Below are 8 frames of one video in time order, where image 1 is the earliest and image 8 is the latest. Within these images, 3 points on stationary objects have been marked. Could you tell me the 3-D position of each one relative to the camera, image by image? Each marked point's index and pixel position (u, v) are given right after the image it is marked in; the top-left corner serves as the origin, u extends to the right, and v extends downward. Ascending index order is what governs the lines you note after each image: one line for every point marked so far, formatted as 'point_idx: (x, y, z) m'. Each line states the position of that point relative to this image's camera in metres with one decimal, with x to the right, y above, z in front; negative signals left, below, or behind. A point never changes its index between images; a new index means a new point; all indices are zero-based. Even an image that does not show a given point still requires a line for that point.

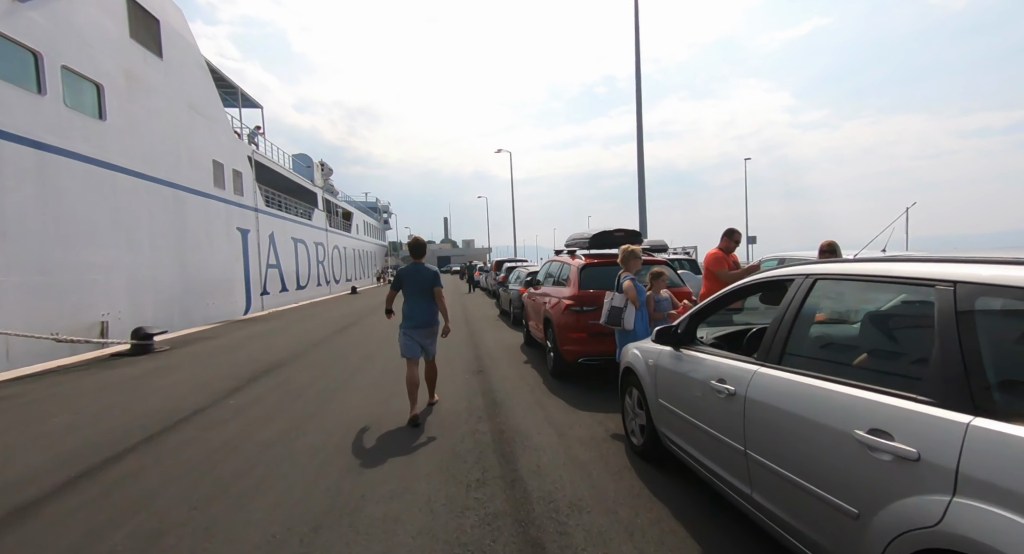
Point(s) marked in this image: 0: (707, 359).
0: (+1.1, -0.5, +2.7) m
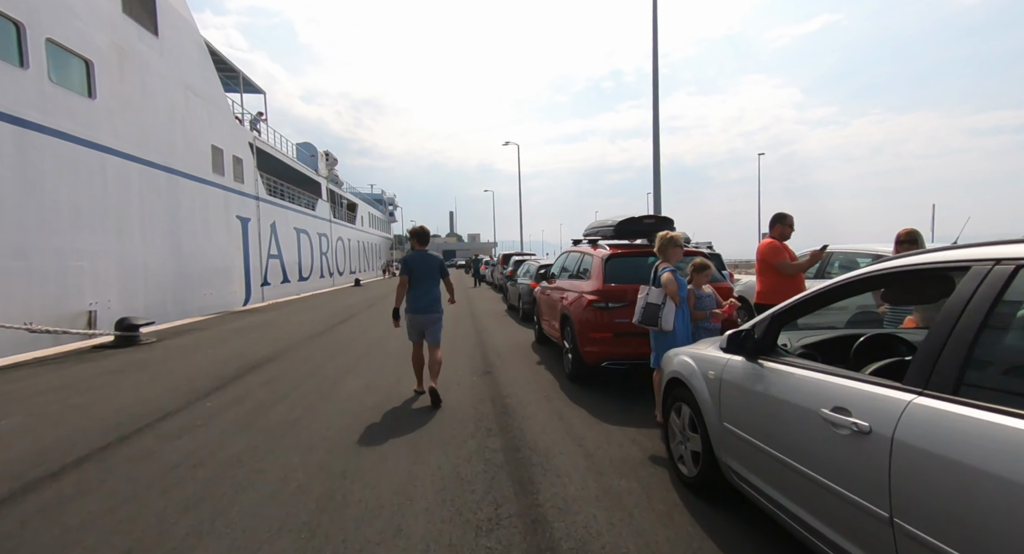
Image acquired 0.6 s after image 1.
0: (+1.2, -0.4, +2.0) m
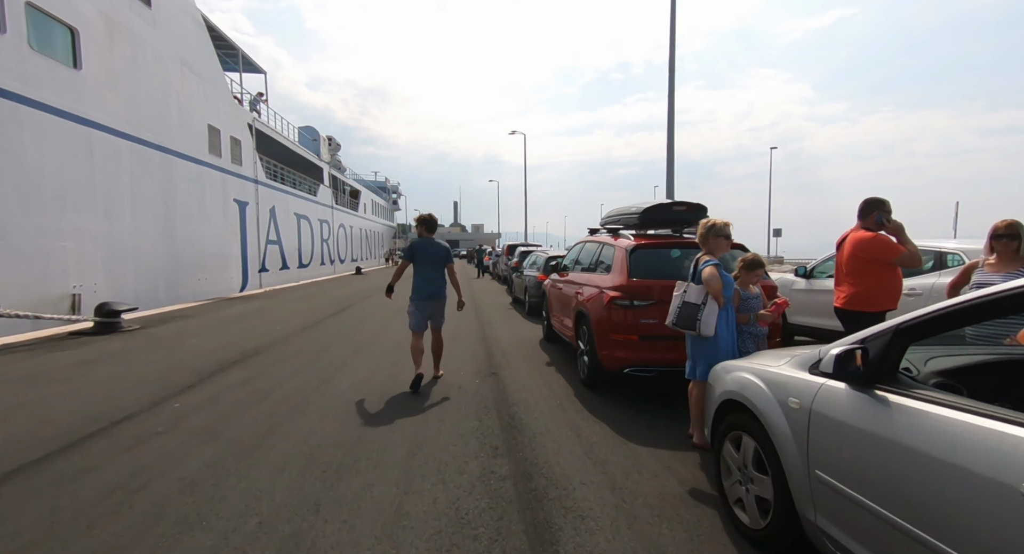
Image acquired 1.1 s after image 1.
0: (+1.3, -0.4, +1.4) m
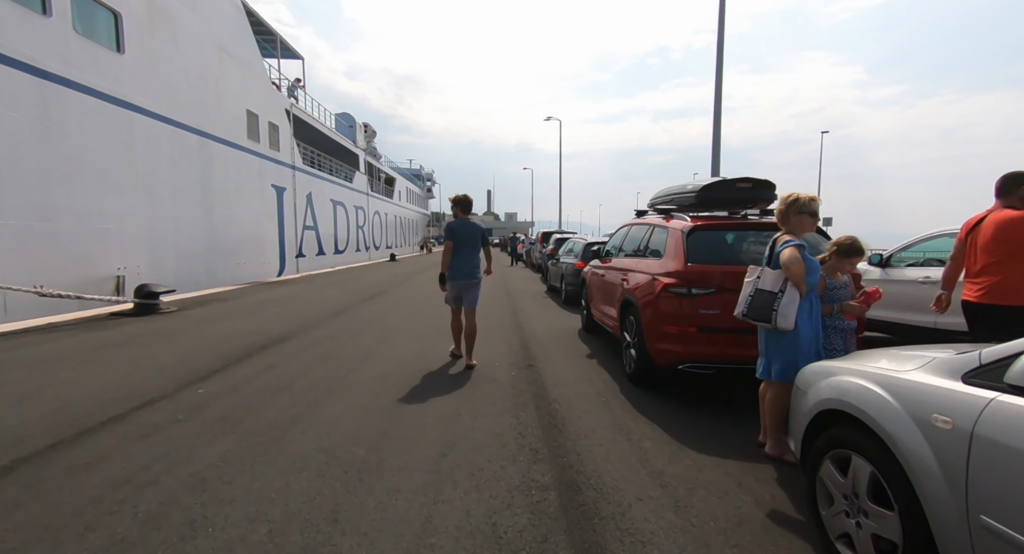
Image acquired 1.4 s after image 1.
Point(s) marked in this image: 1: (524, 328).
0: (+1.4, -0.4, +0.9) m
1: (+0.2, -0.8, +7.2) m
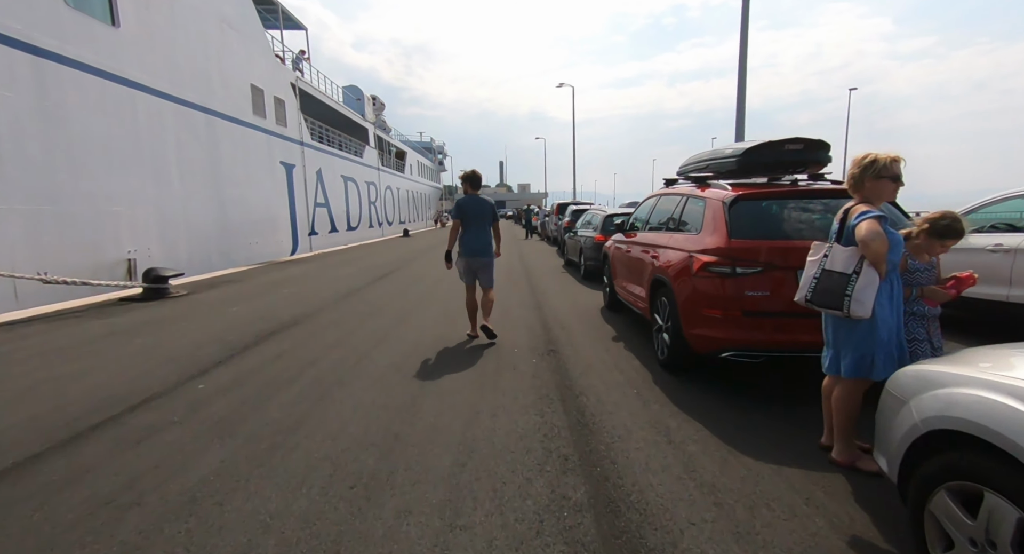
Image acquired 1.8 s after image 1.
0: (+1.5, -0.4, +0.5) m
1: (+0.5, -0.4, +6.8) m
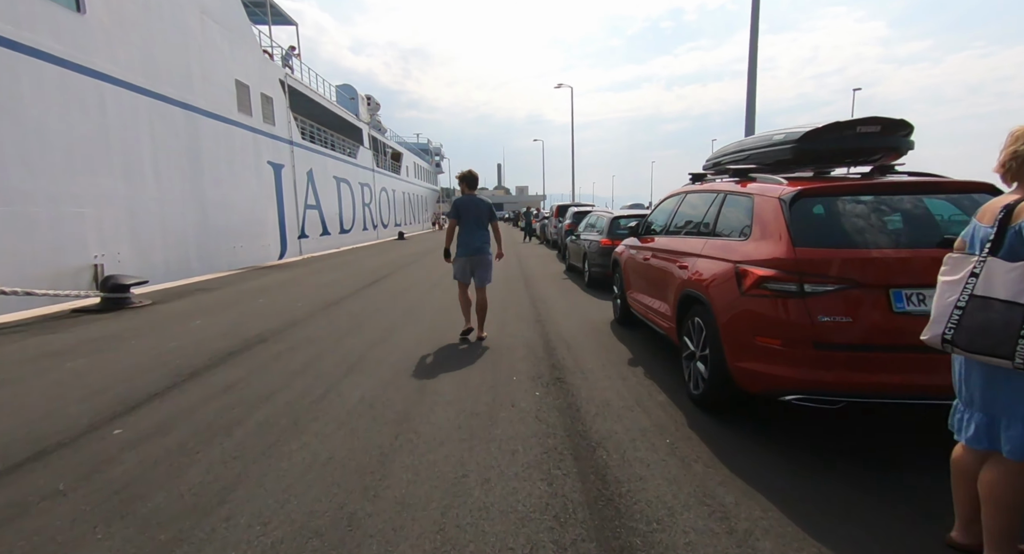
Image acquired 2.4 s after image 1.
0: (+1.5, -0.5, -0.3) m
1: (+0.4, -0.6, +6.1) m
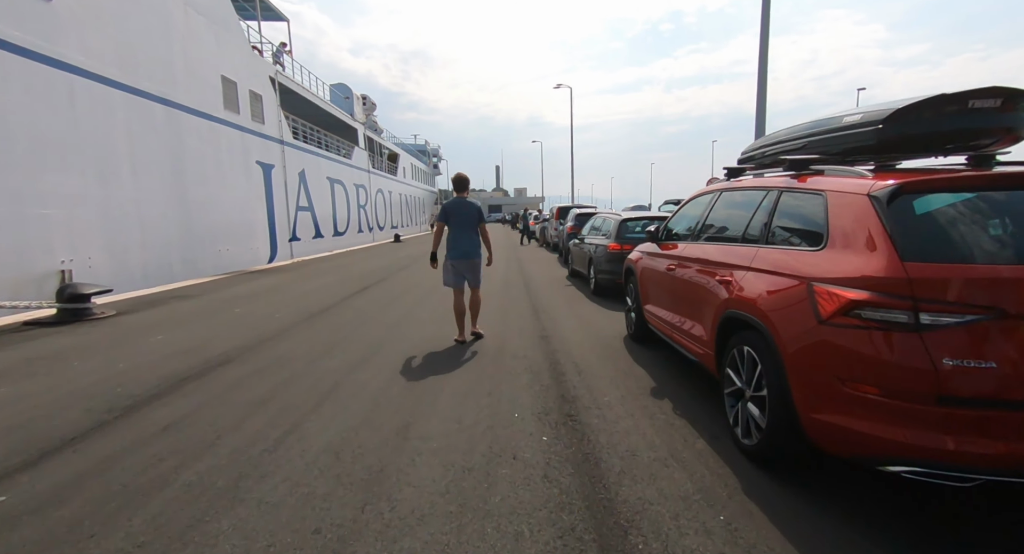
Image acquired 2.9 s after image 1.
0: (+1.5, -0.6, -1.0) m
1: (+0.4, -0.7, +5.4) m
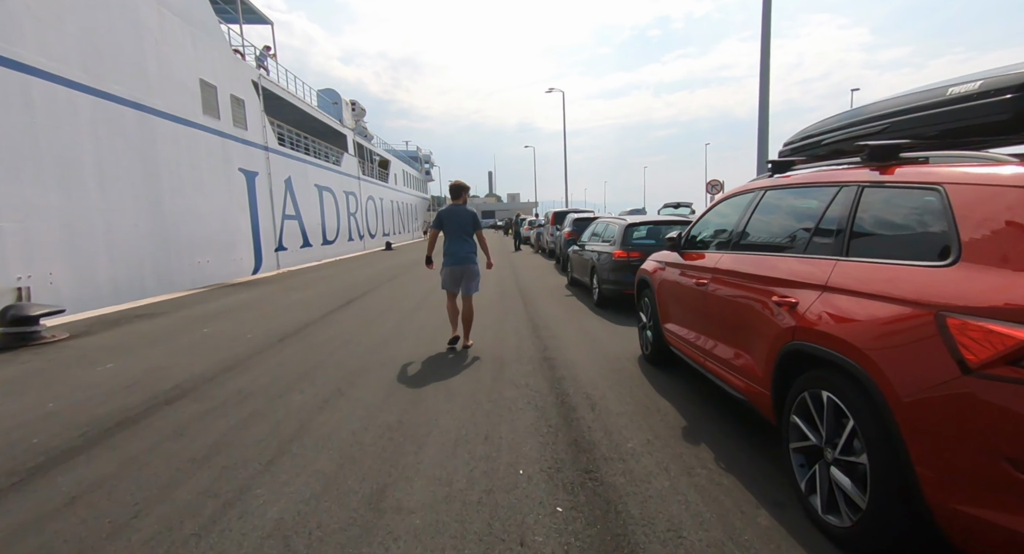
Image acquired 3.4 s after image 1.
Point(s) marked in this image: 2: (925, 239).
0: (+1.6, -0.6, -1.6) m
1: (+0.4, -0.8, +4.7) m
2: (+1.5, +0.1, +1.8) m
